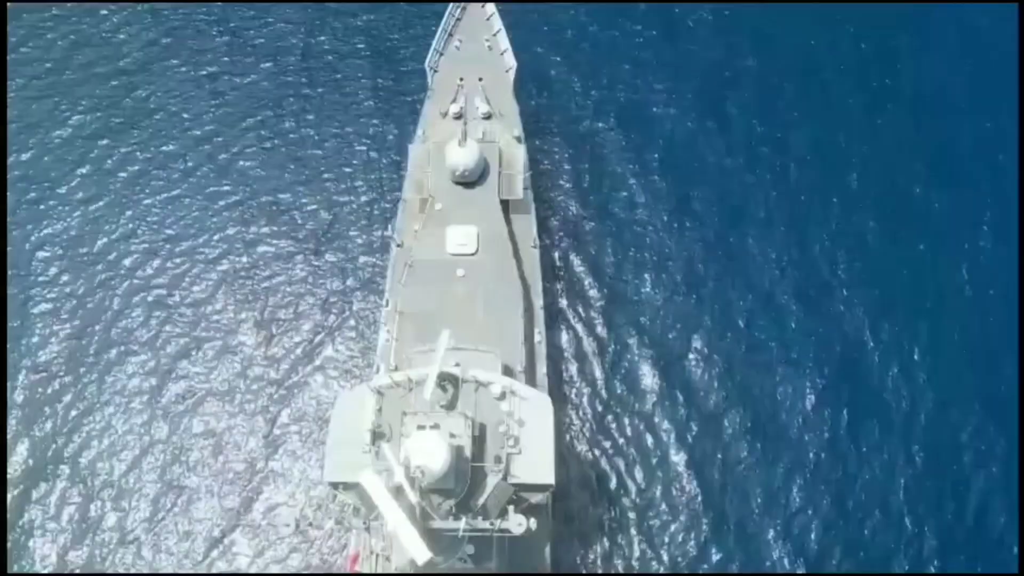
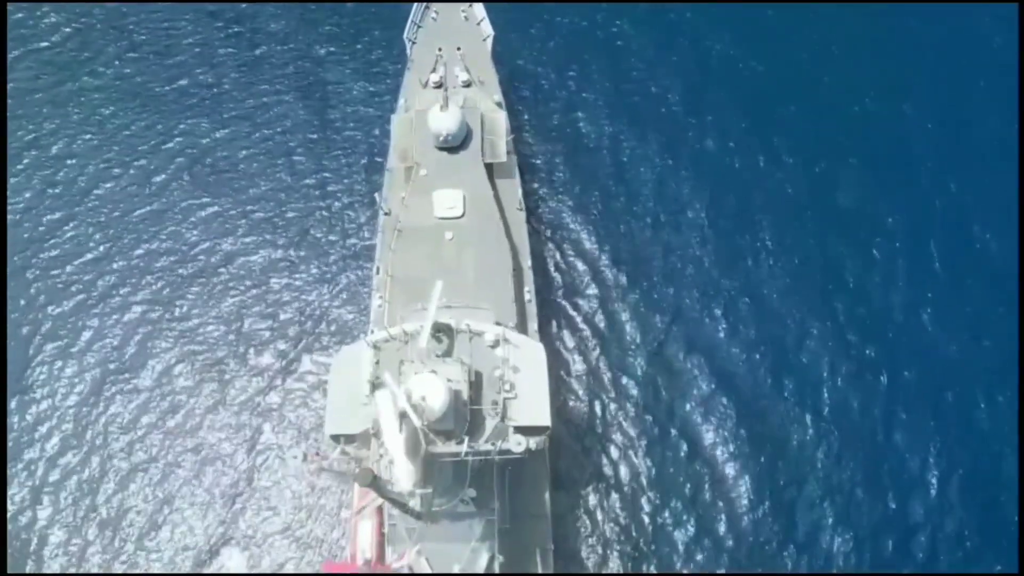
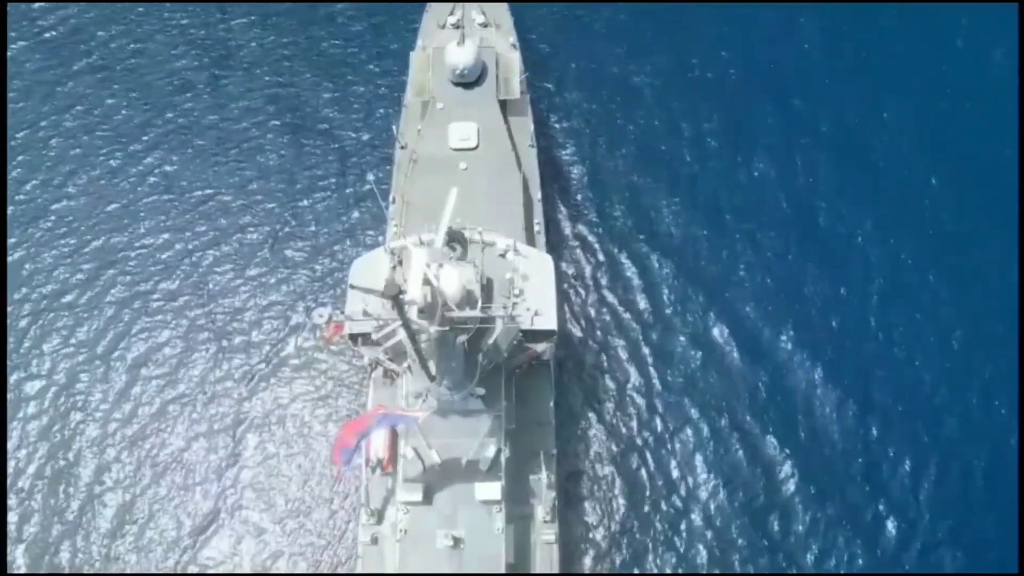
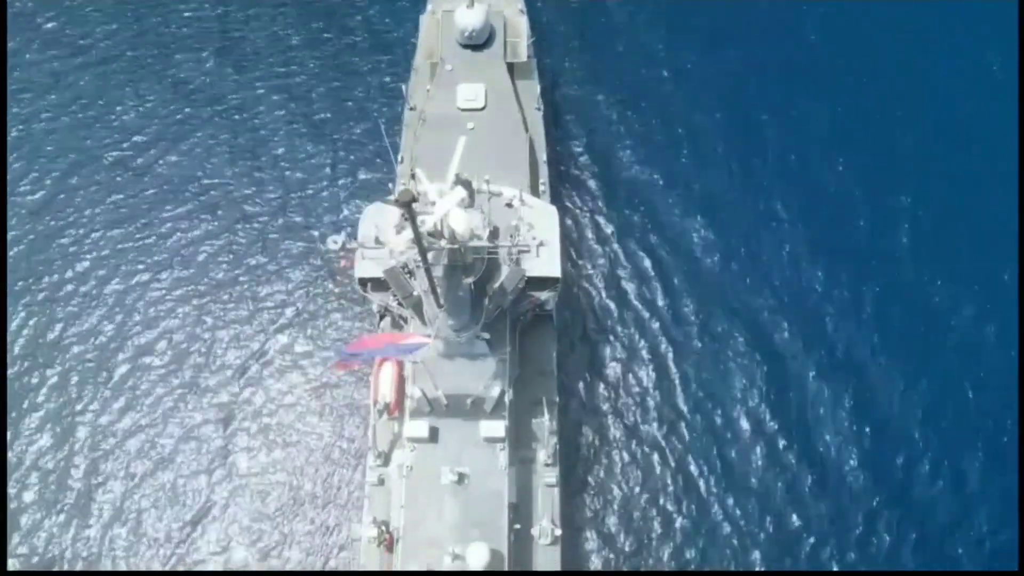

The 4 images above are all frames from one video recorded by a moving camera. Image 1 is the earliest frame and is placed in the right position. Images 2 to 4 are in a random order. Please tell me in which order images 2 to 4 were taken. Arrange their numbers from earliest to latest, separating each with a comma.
2, 3, 4
